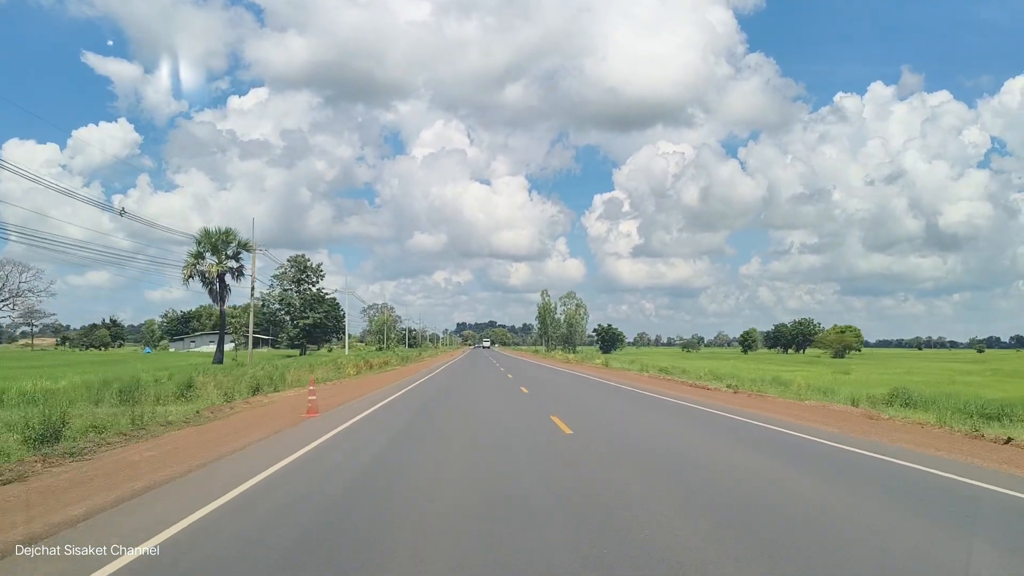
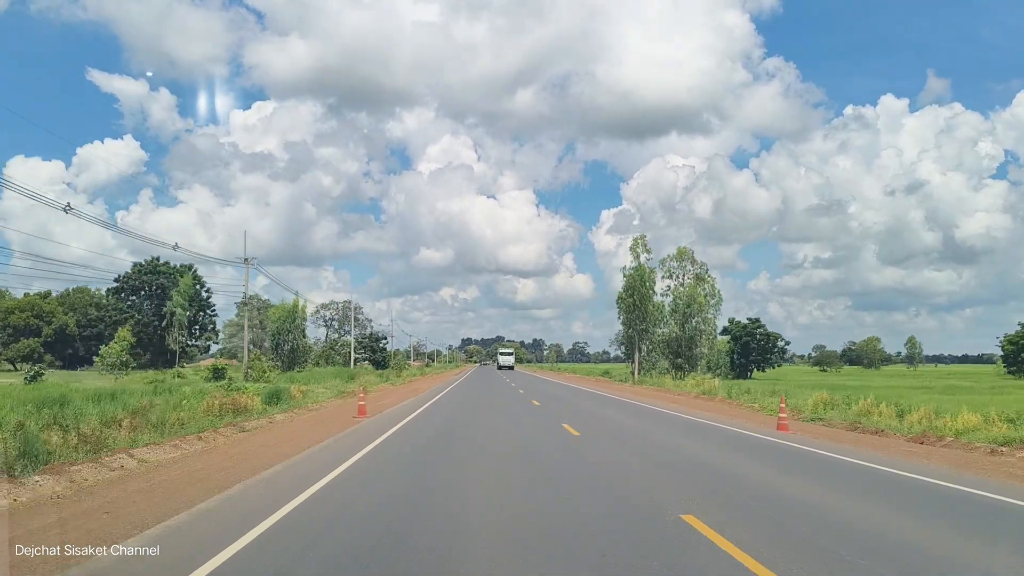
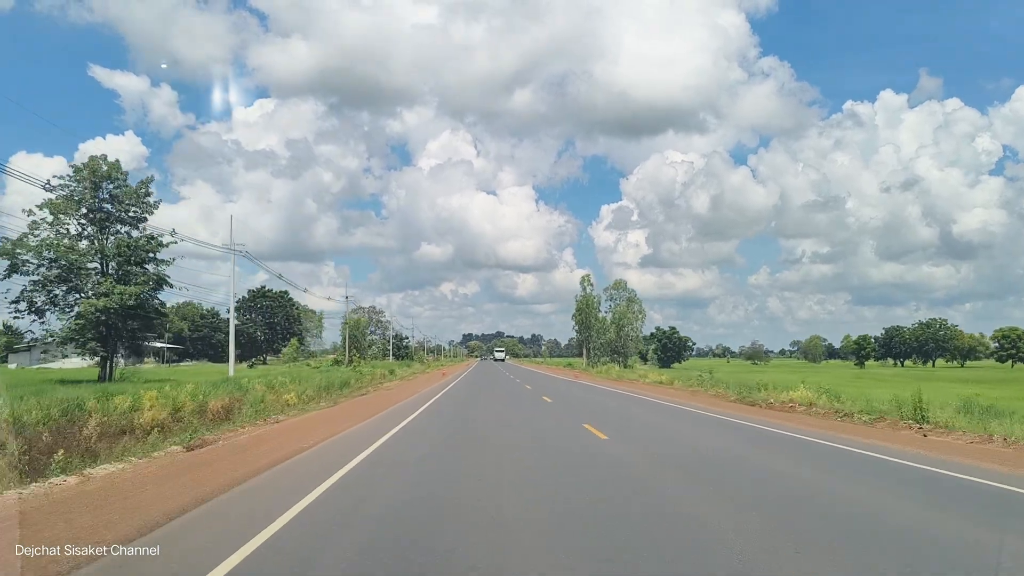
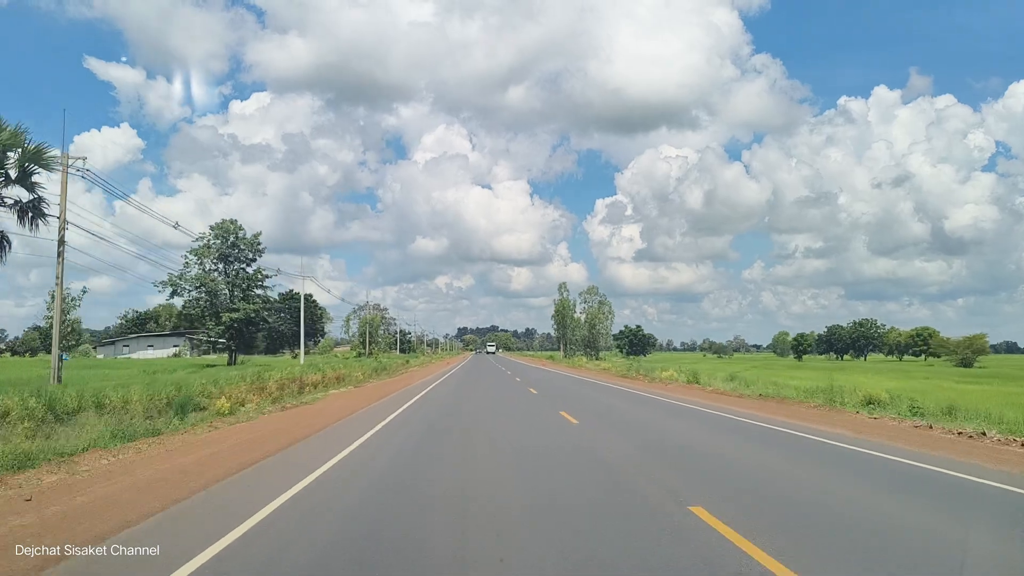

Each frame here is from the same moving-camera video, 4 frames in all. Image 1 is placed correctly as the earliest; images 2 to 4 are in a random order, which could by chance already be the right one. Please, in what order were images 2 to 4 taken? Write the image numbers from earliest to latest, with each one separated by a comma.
4, 3, 2
